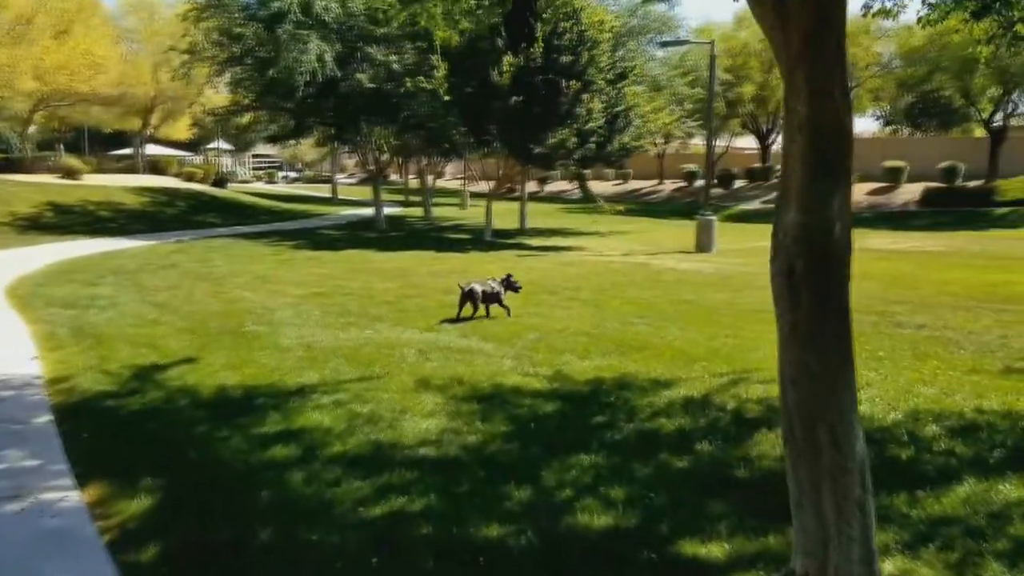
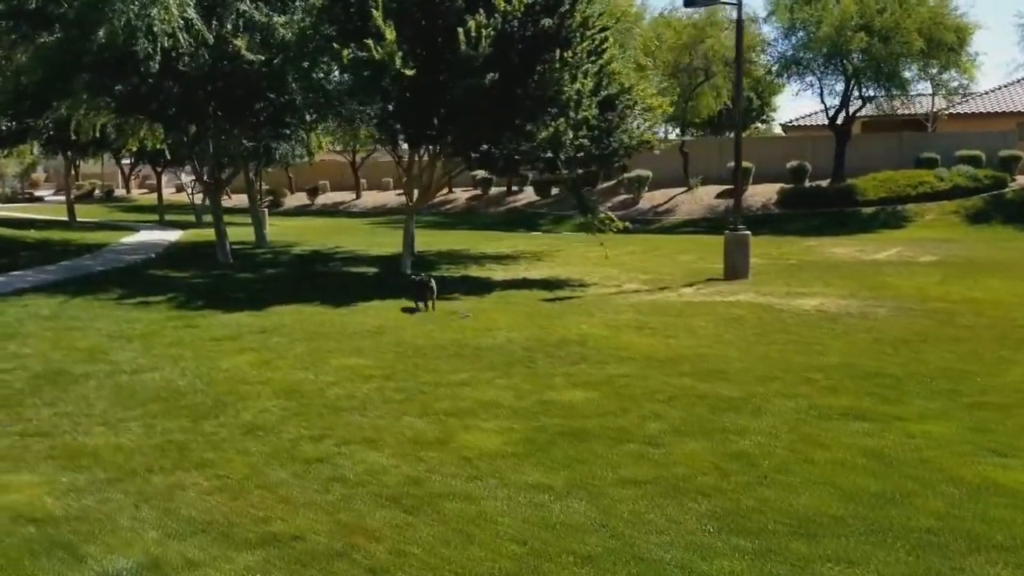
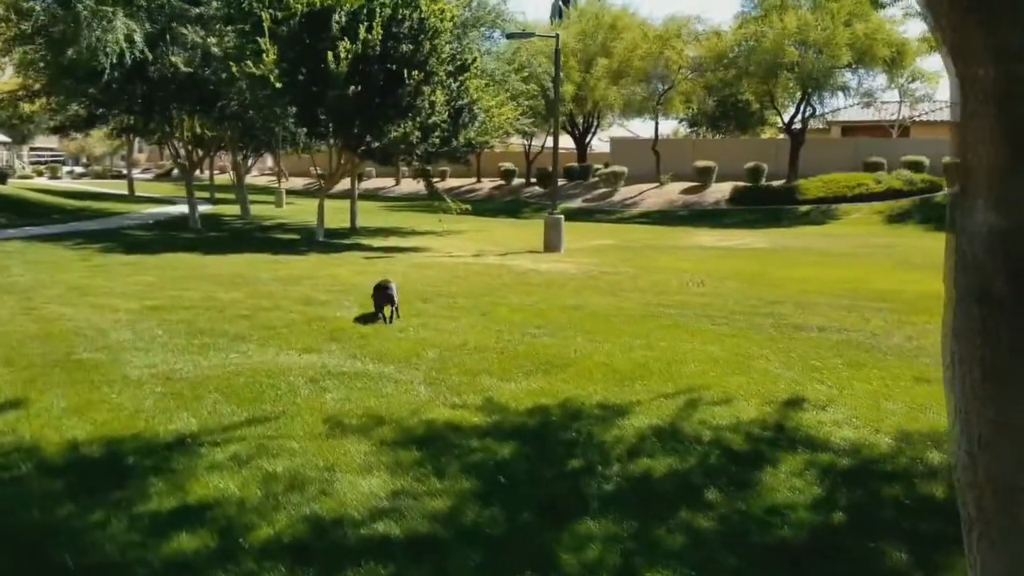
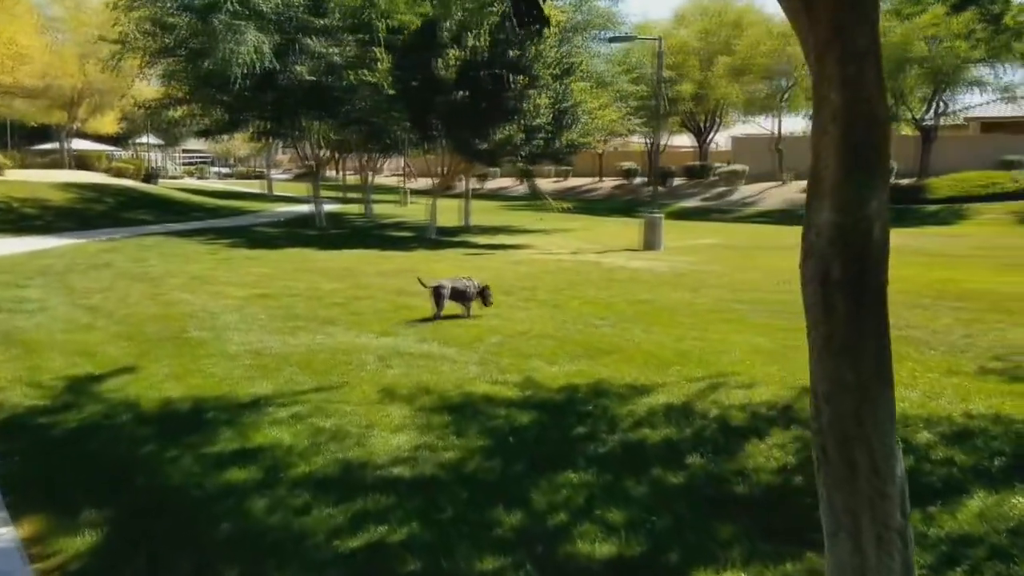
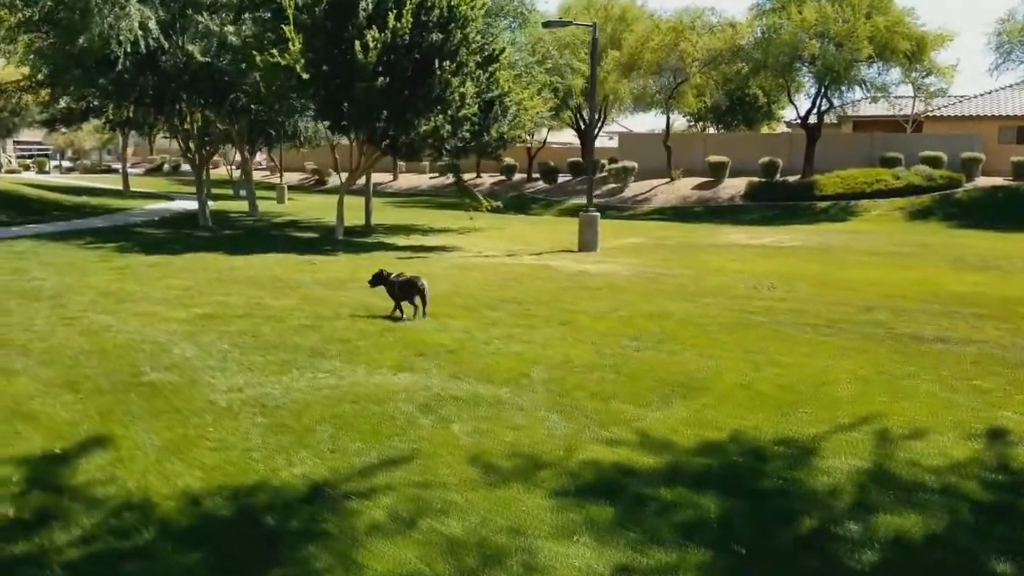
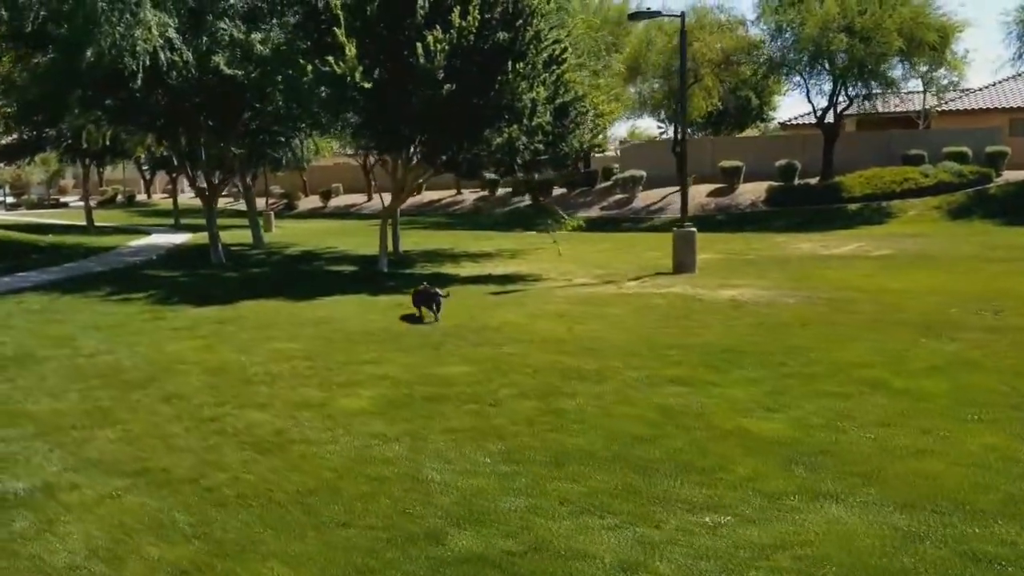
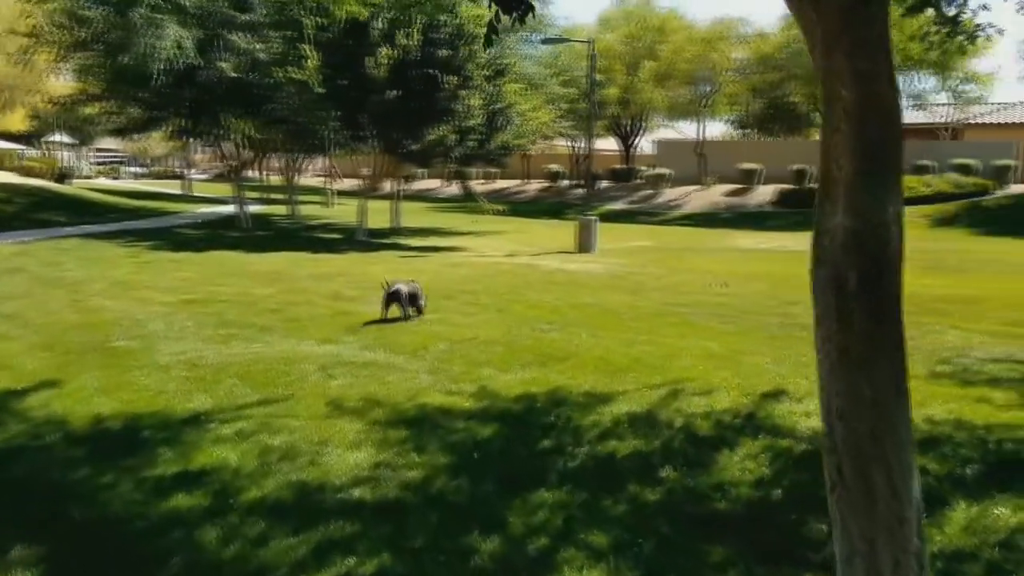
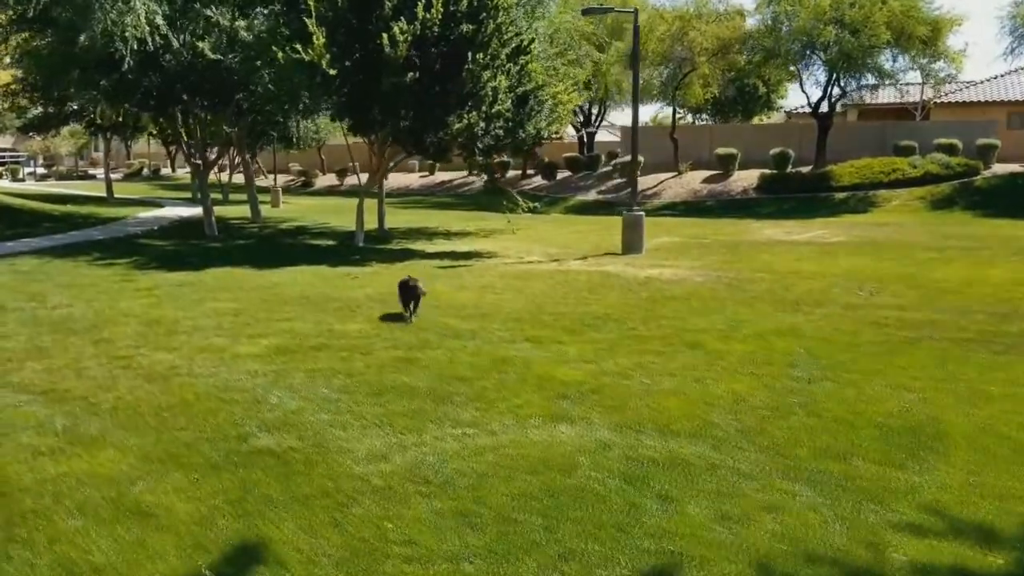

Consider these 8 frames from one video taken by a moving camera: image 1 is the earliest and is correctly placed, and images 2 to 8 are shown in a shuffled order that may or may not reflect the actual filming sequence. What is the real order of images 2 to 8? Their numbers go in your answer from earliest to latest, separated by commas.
4, 7, 3, 5, 8, 6, 2
